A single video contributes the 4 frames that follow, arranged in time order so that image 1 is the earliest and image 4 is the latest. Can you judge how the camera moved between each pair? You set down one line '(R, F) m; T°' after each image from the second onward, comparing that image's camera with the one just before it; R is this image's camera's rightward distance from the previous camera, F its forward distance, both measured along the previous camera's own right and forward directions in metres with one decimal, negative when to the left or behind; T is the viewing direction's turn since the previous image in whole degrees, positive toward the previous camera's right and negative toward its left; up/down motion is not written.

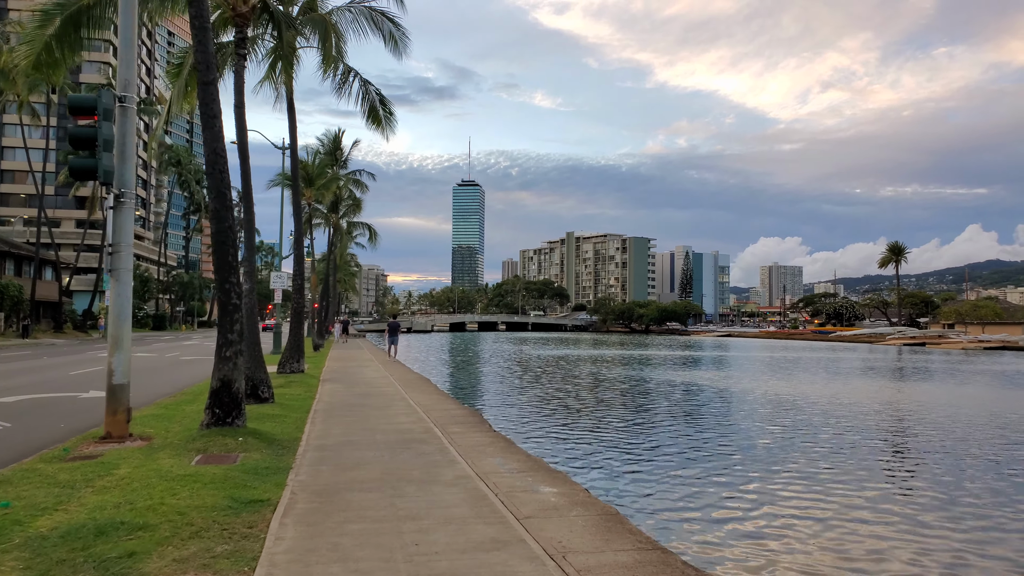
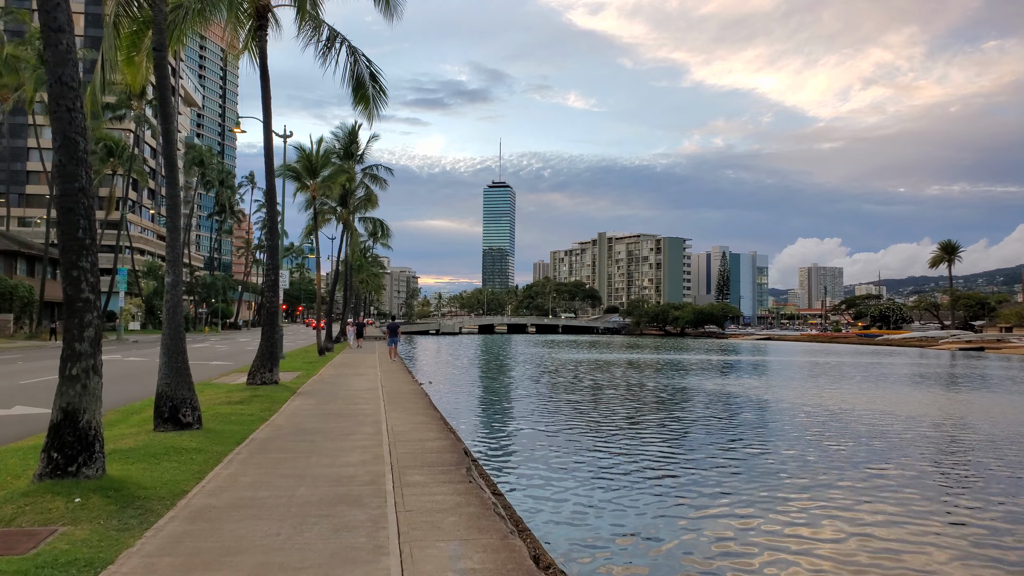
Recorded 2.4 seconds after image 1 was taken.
(+0.5, +2.7) m; -3°
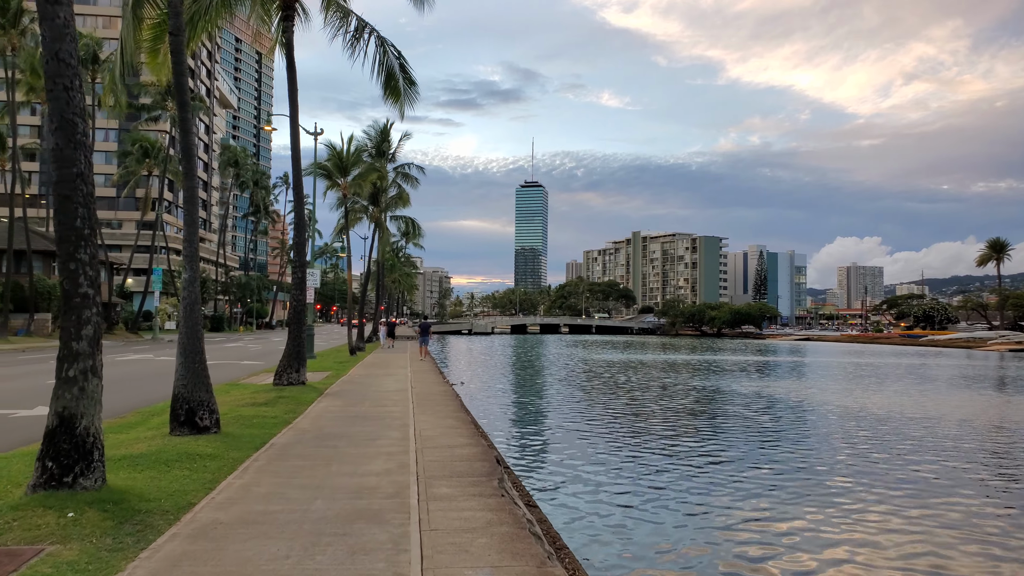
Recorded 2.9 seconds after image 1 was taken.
(0.0, +0.6) m; -3°
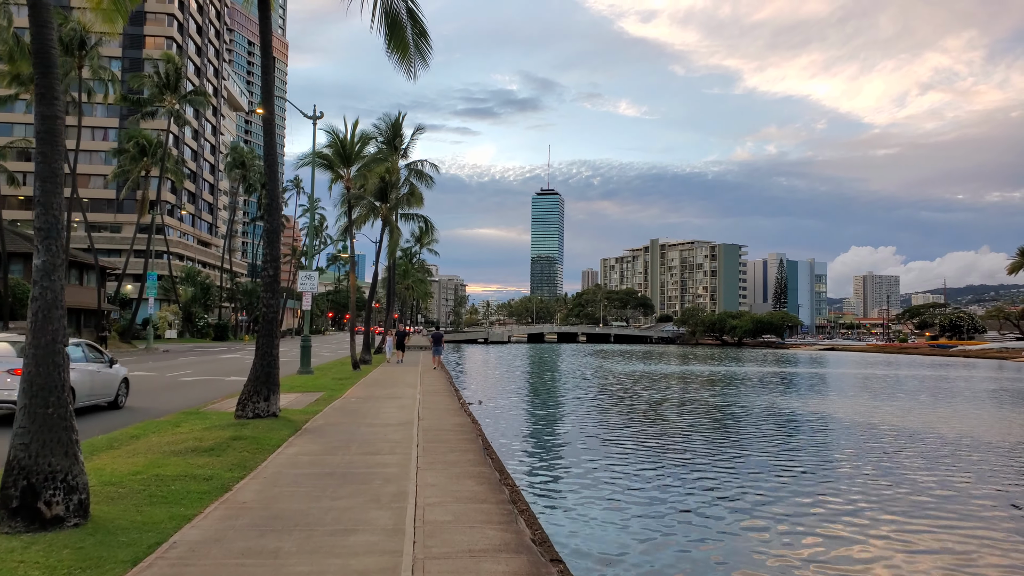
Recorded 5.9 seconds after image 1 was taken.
(-0.4, +3.4) m; -1°
